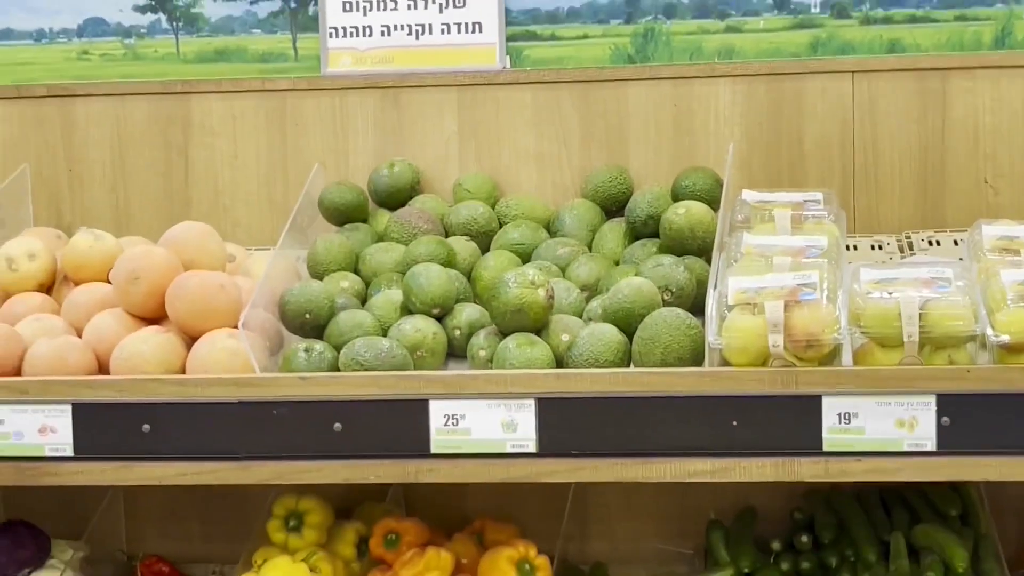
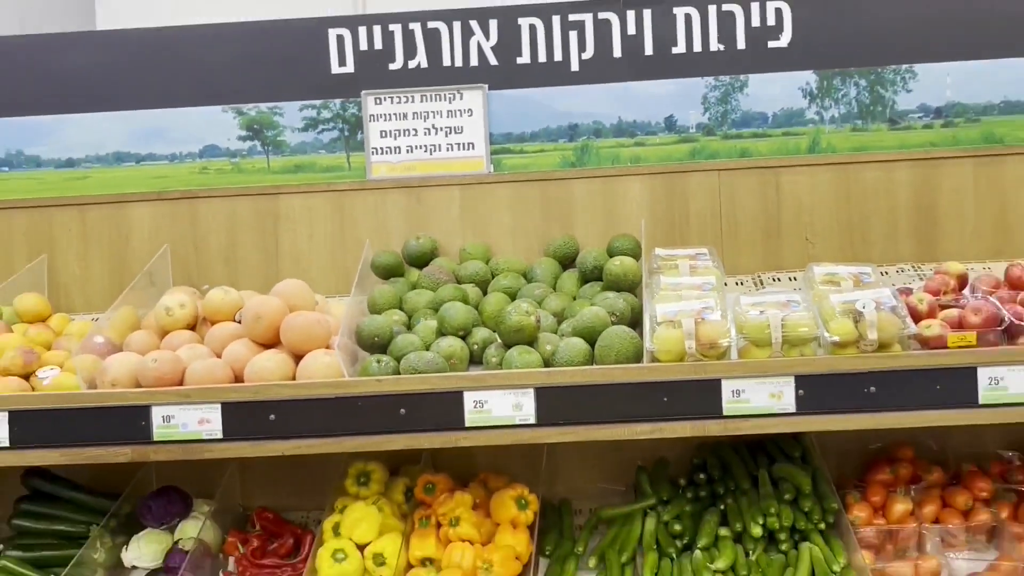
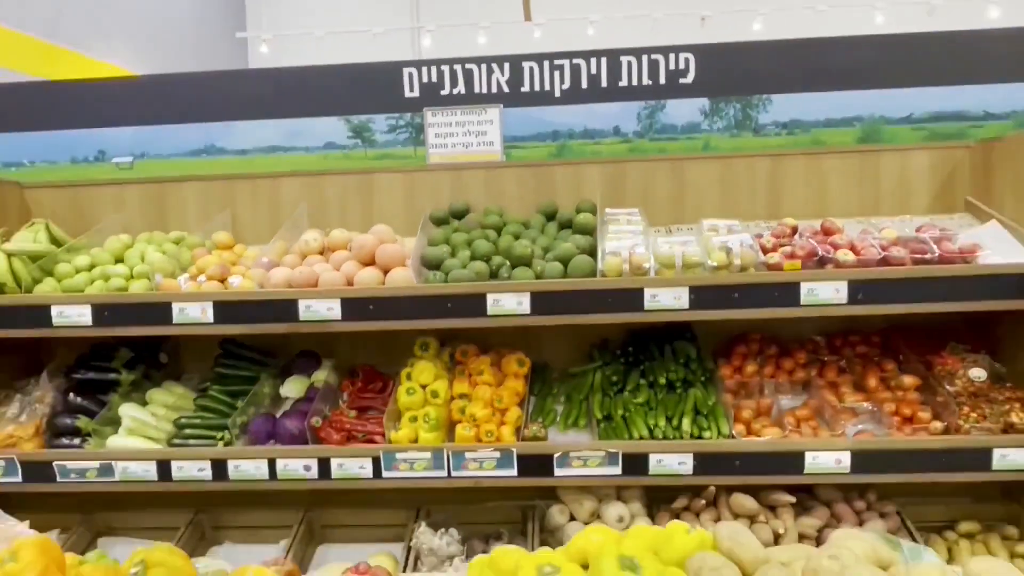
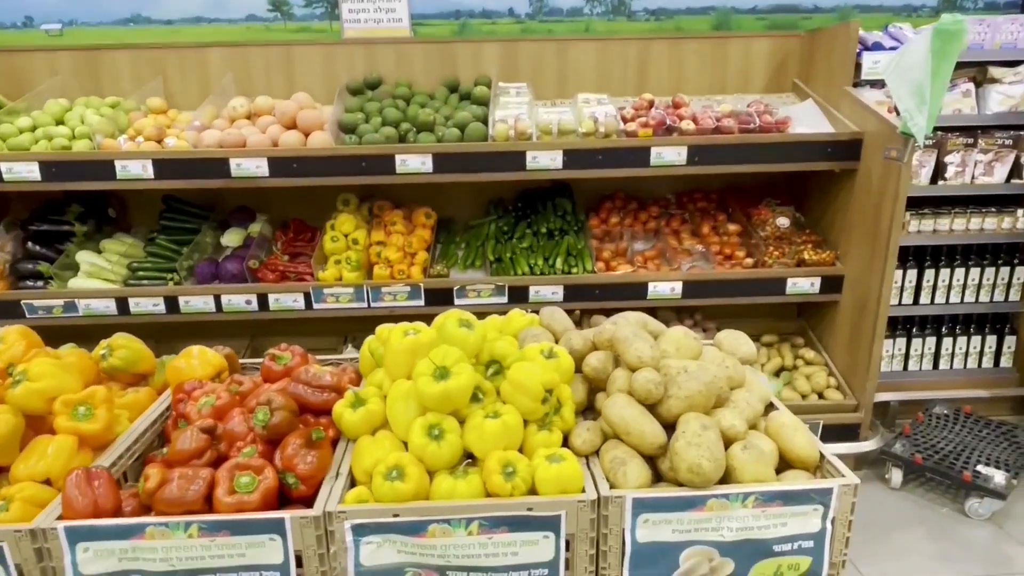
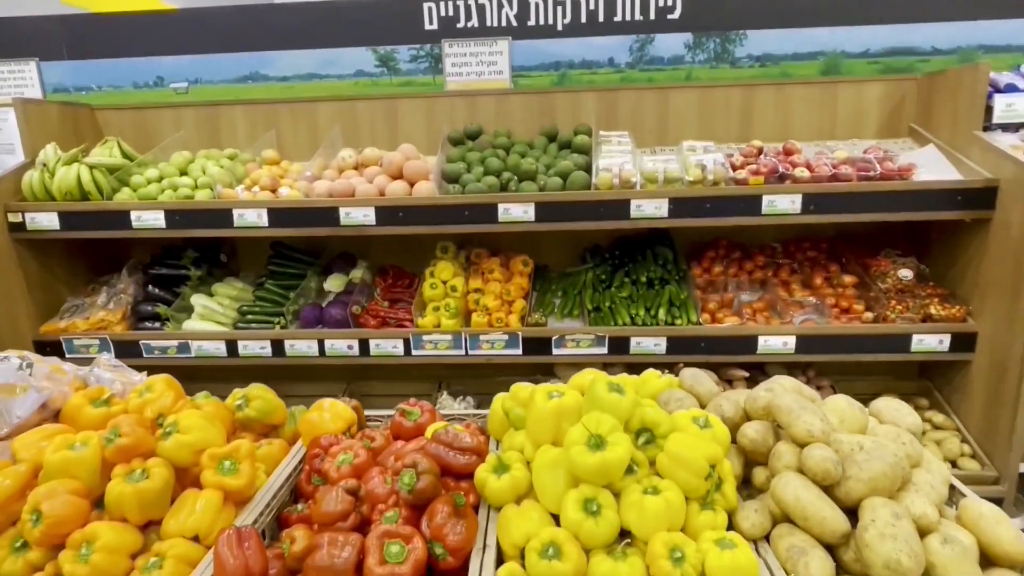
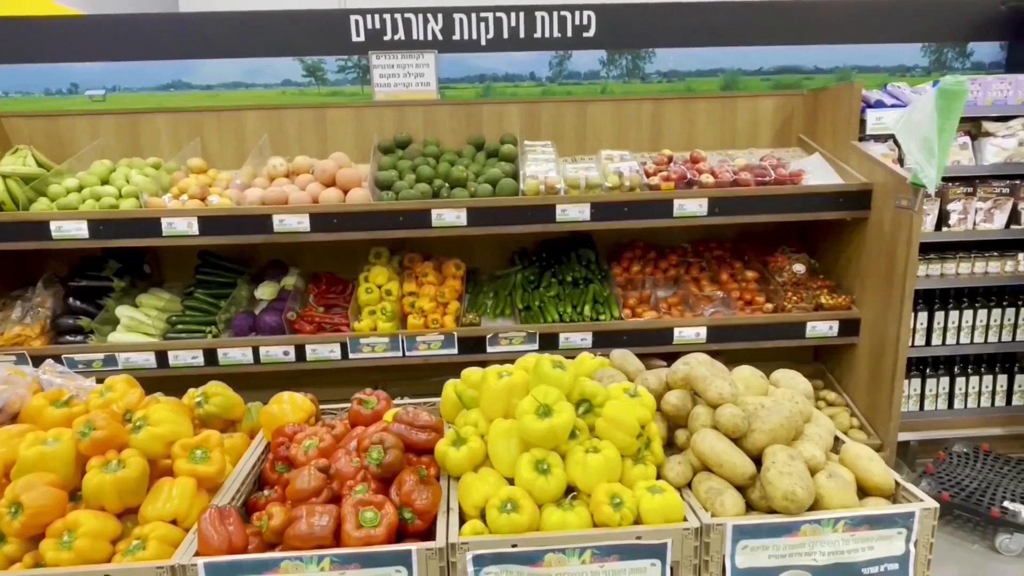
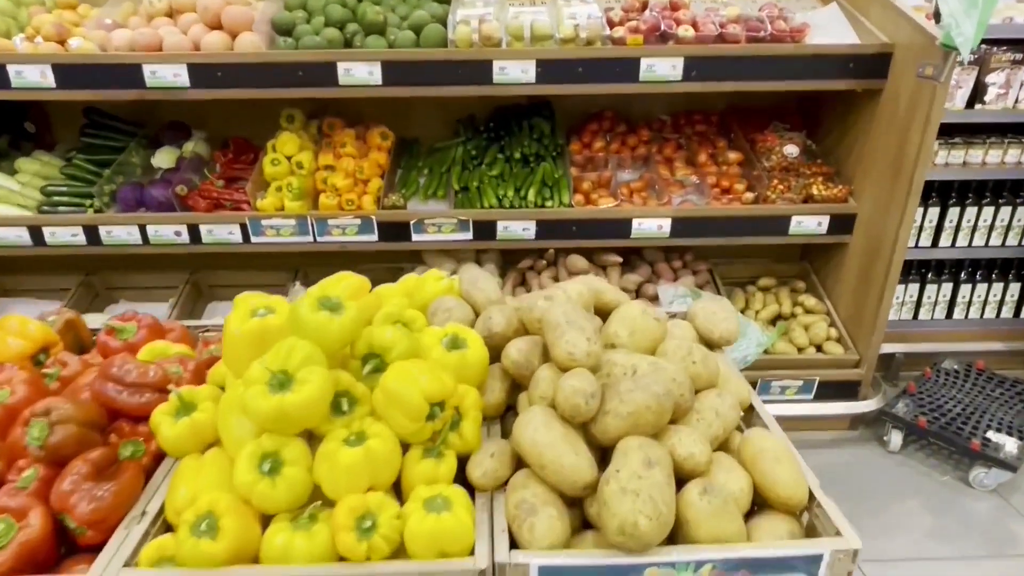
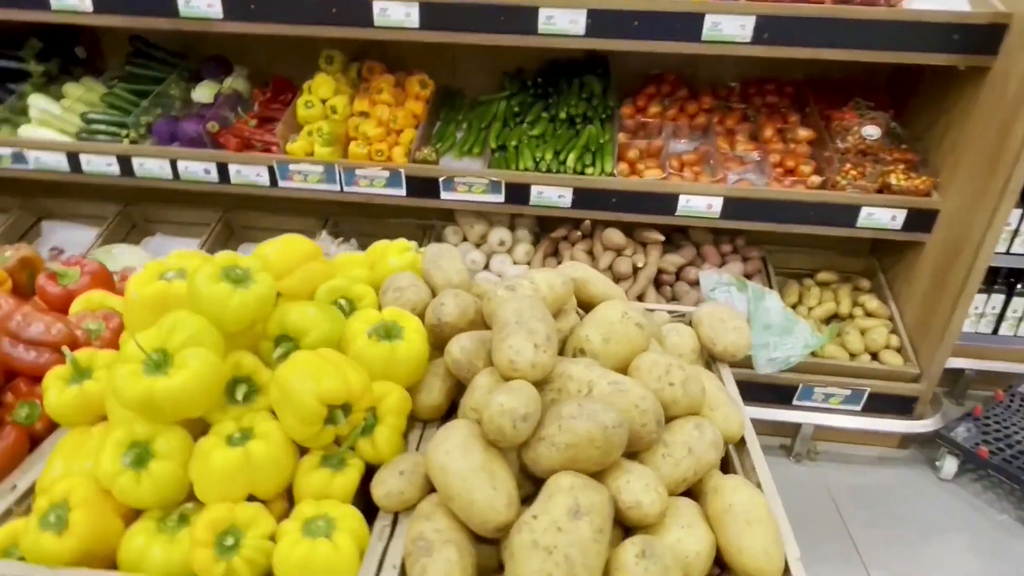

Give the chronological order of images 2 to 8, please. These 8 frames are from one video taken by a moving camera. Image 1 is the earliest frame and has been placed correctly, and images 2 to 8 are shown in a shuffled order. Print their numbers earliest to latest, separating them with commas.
2, 3, 5, 6, 4, 7, 8
